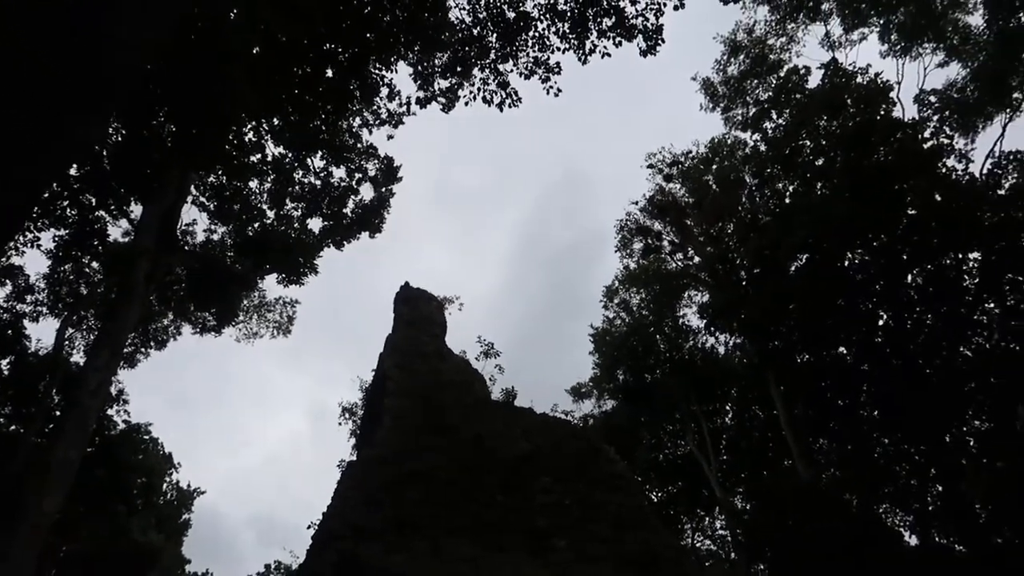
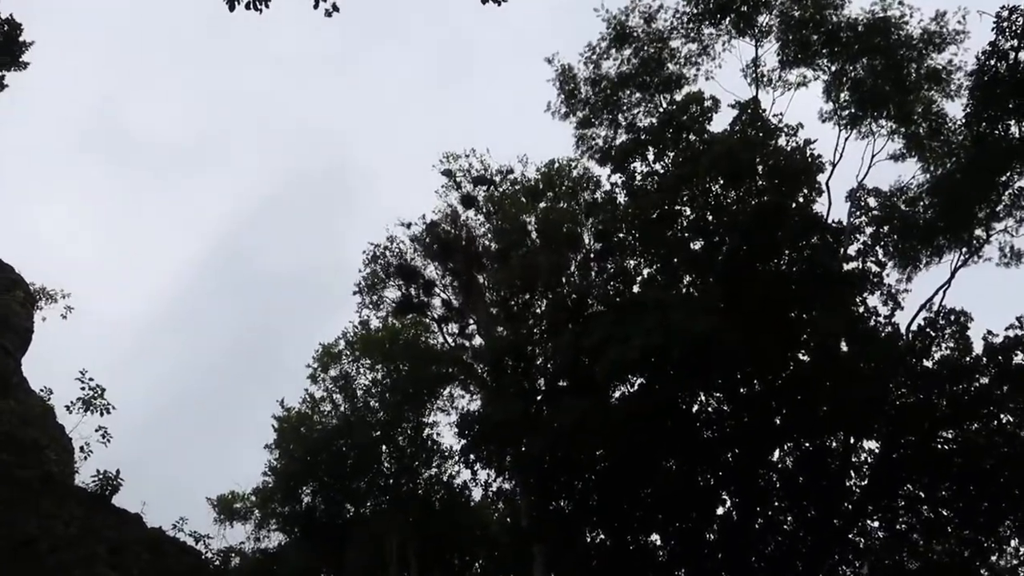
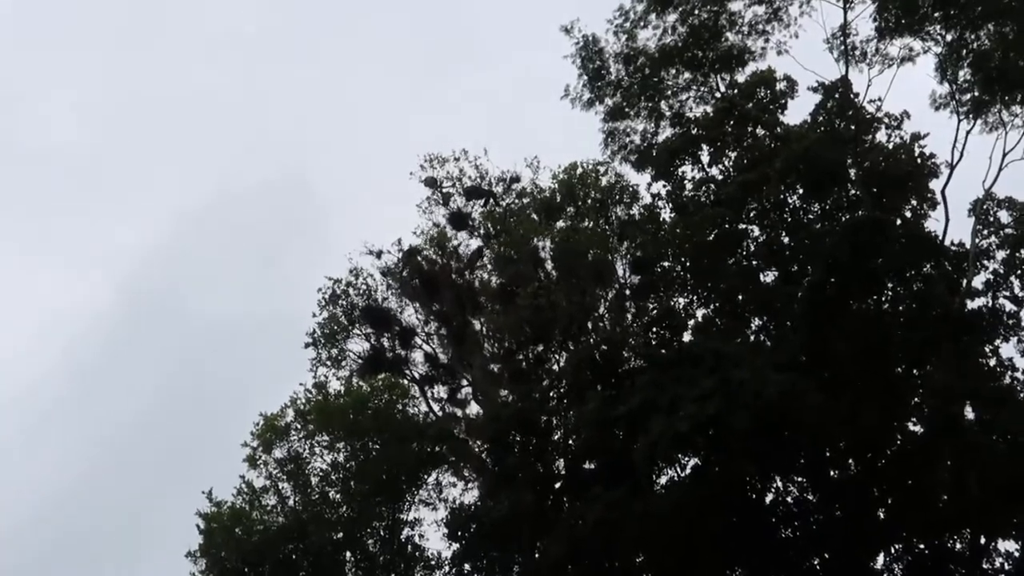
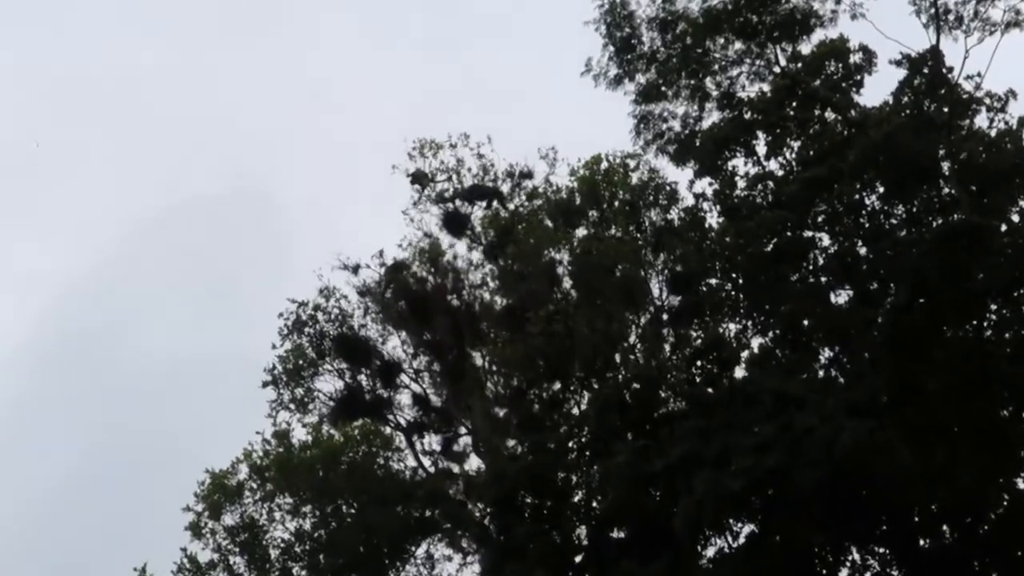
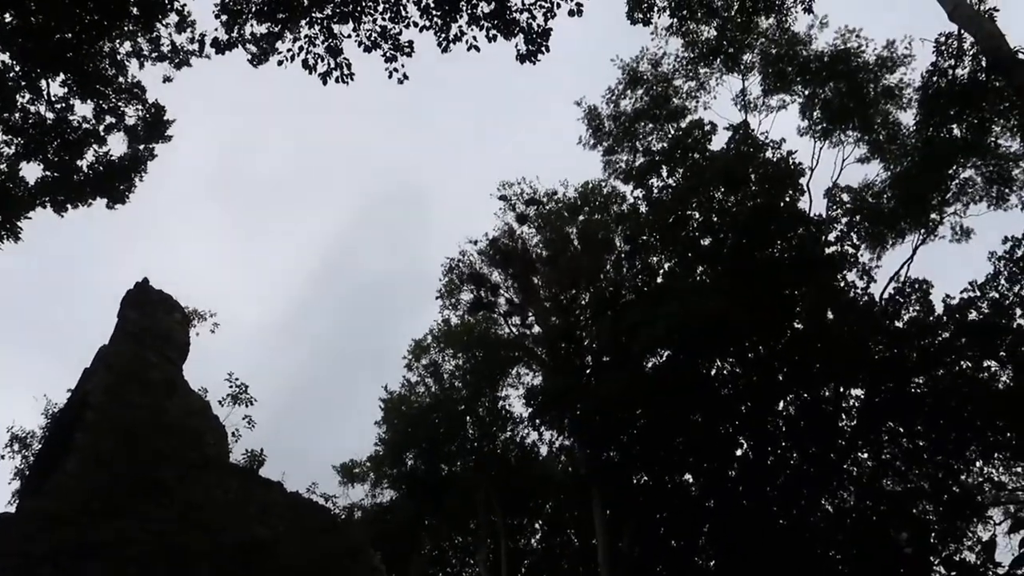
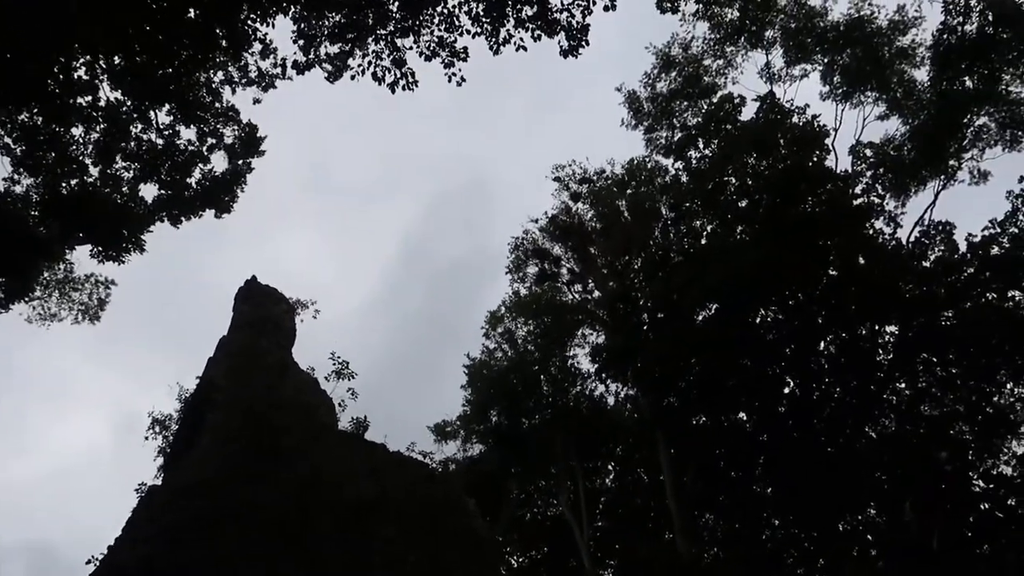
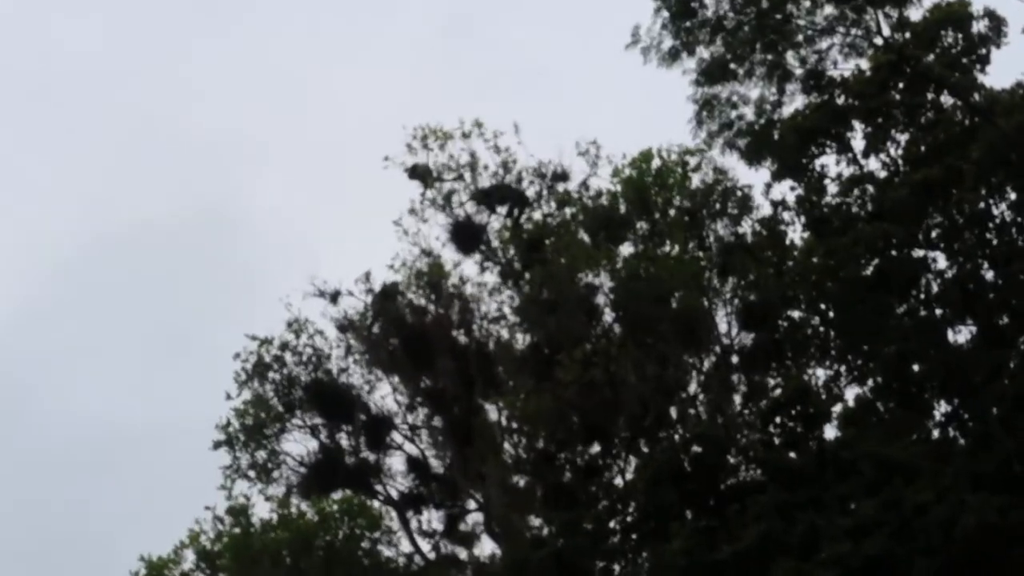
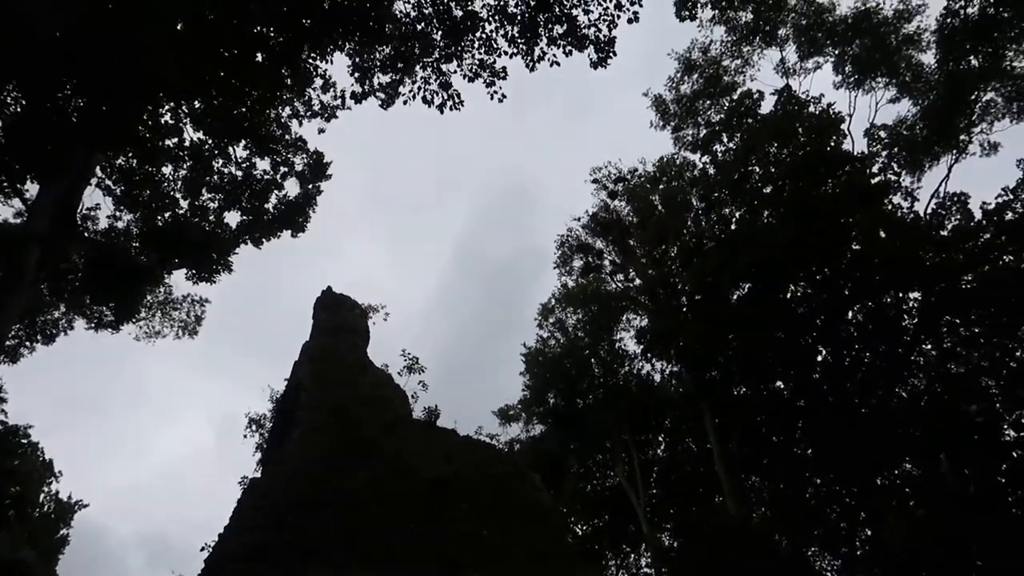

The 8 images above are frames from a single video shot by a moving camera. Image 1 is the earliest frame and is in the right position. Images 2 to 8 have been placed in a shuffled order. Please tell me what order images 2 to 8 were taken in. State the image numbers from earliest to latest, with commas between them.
8, 6, 5, 2, 3, 4, 7
